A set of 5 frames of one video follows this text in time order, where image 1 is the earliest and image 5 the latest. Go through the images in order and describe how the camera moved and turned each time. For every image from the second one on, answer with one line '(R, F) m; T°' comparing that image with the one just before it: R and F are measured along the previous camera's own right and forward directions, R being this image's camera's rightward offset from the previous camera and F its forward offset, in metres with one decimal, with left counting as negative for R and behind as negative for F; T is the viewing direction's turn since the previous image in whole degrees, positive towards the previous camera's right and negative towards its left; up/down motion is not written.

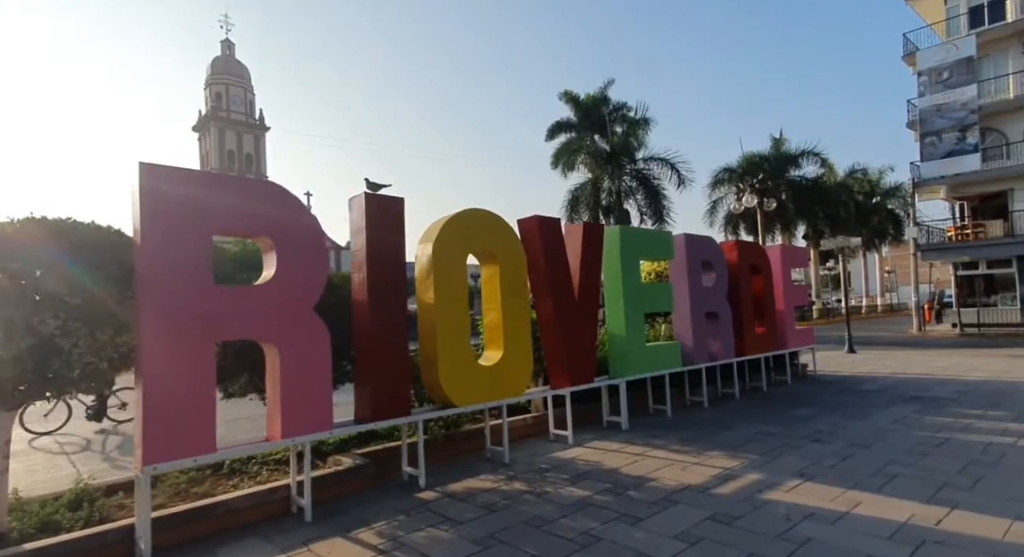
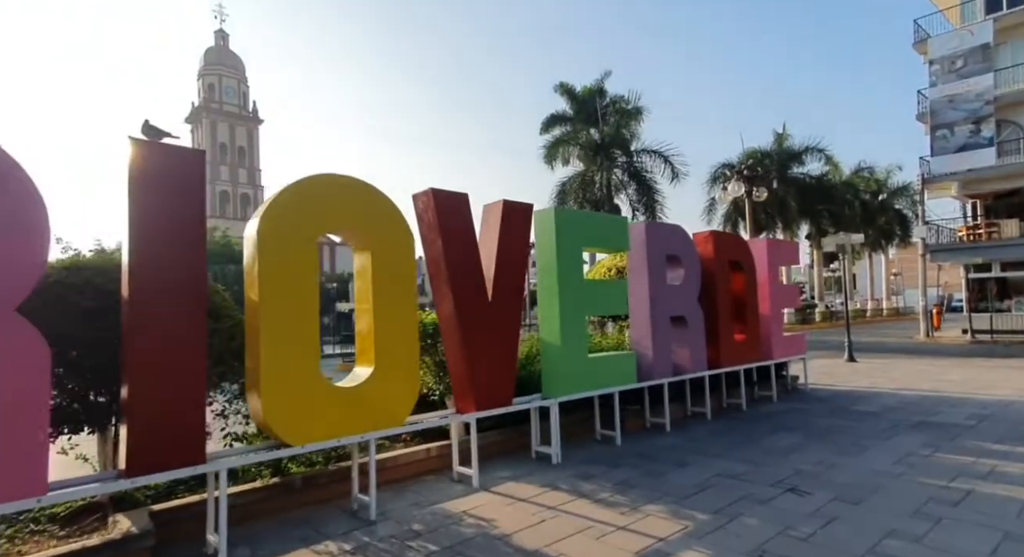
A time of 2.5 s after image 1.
(+1.0, +1.6) m; 0°
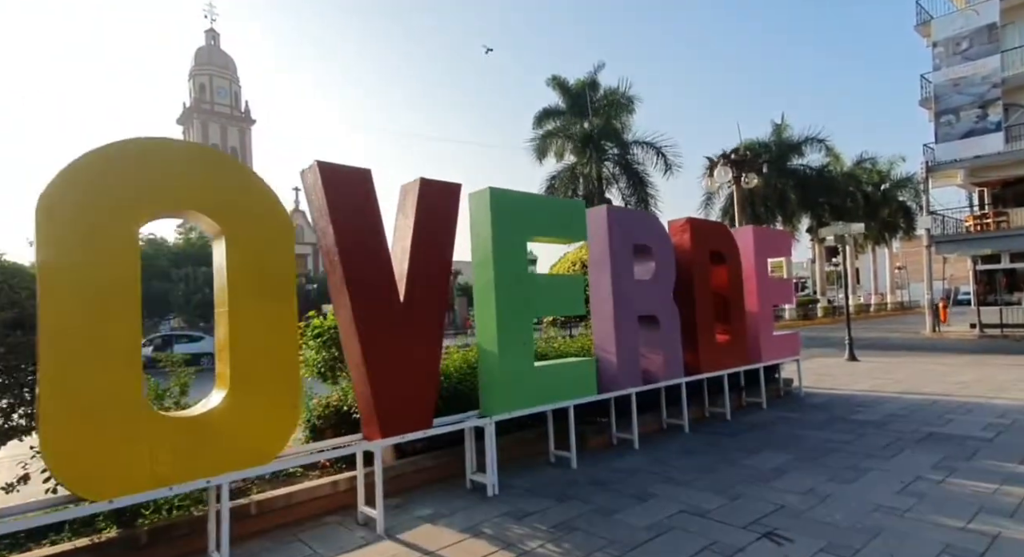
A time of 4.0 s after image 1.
(+0.7, +1.0) m; 0°
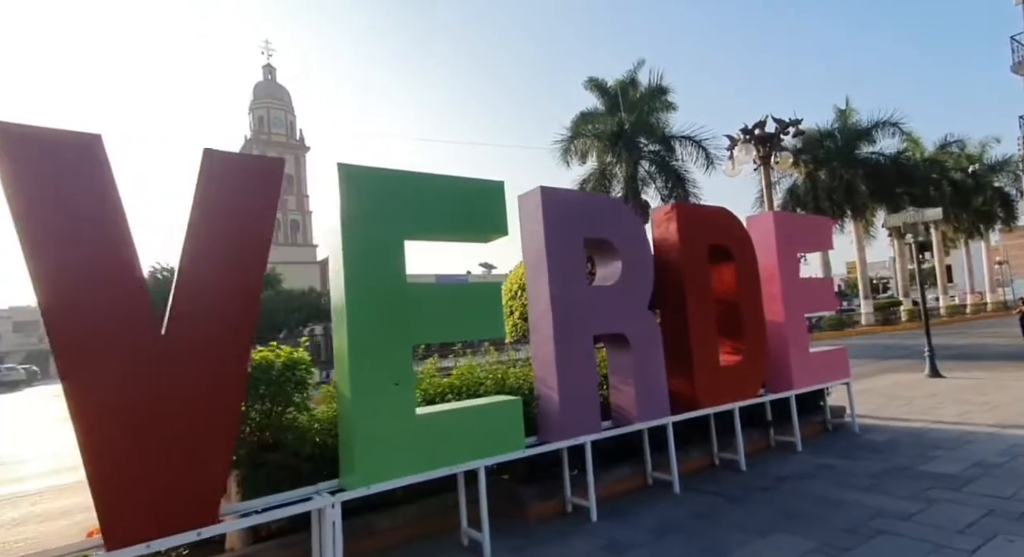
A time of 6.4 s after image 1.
(+1.3, +1.7) m; -6°
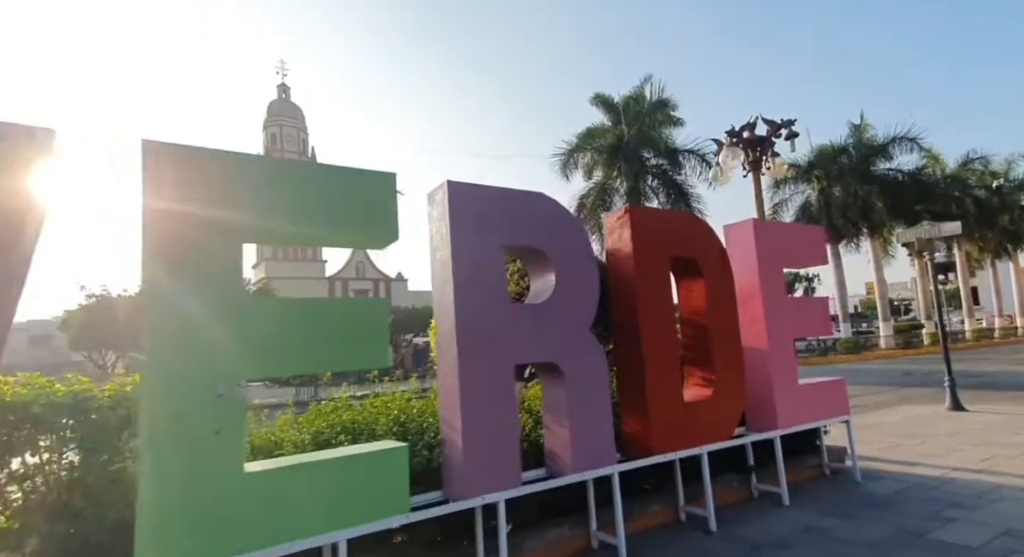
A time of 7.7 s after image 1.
(+0.8, +0.9) m; -2°
